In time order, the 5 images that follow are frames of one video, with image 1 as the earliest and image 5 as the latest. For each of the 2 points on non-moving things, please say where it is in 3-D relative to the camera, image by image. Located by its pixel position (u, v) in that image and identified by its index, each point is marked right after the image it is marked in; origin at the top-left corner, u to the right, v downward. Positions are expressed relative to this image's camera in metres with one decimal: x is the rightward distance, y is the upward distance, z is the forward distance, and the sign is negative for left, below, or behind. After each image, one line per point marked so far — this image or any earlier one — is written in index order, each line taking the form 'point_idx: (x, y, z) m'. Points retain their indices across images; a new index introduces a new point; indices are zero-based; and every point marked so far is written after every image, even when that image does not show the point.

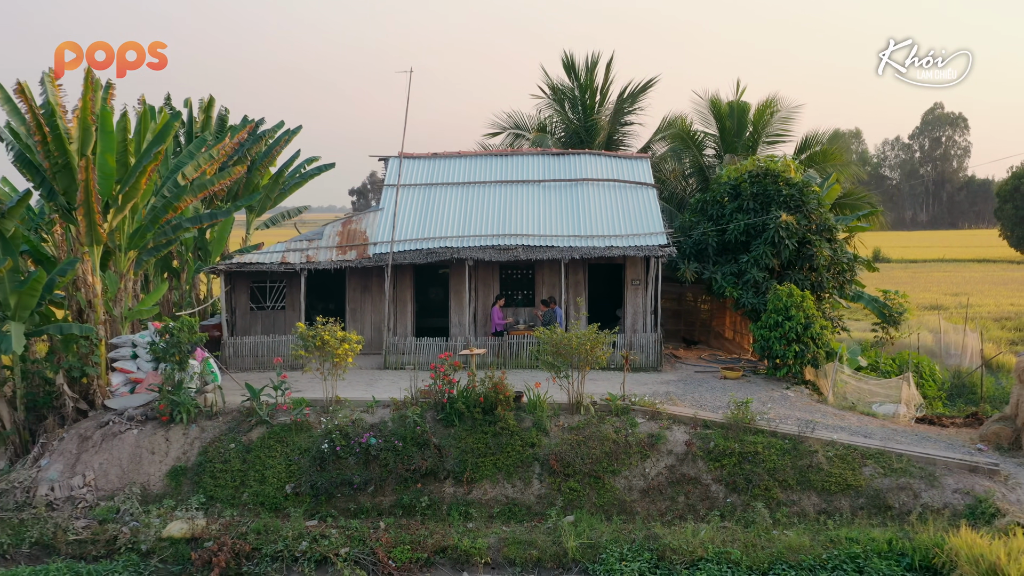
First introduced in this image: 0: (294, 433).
0: (-2.6, -1.7, +8.5) m
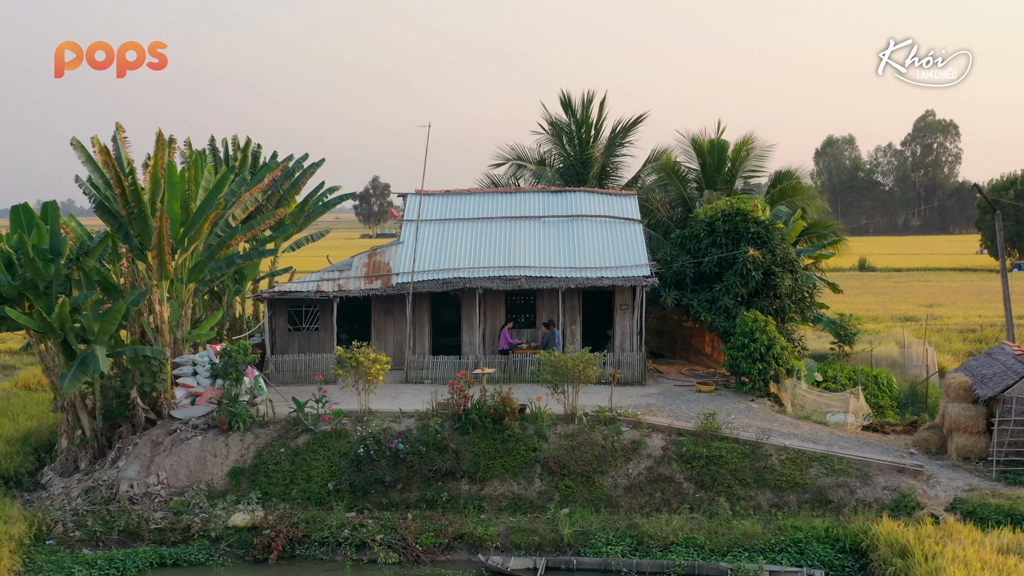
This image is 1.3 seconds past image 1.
0: (-2.5, -2.1, +10.0) m
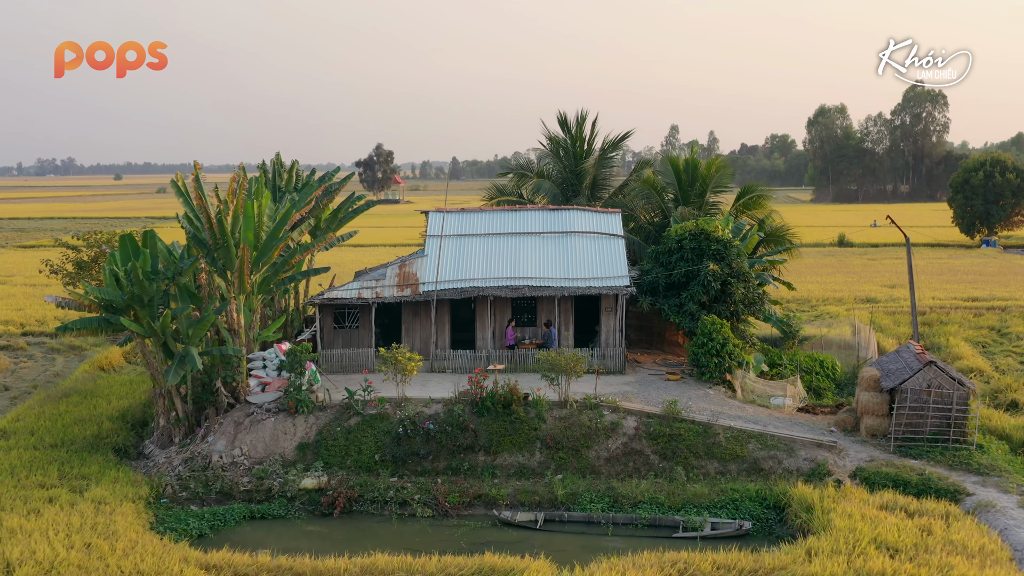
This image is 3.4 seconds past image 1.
0: (-2.4, -2.4, +12.7) m
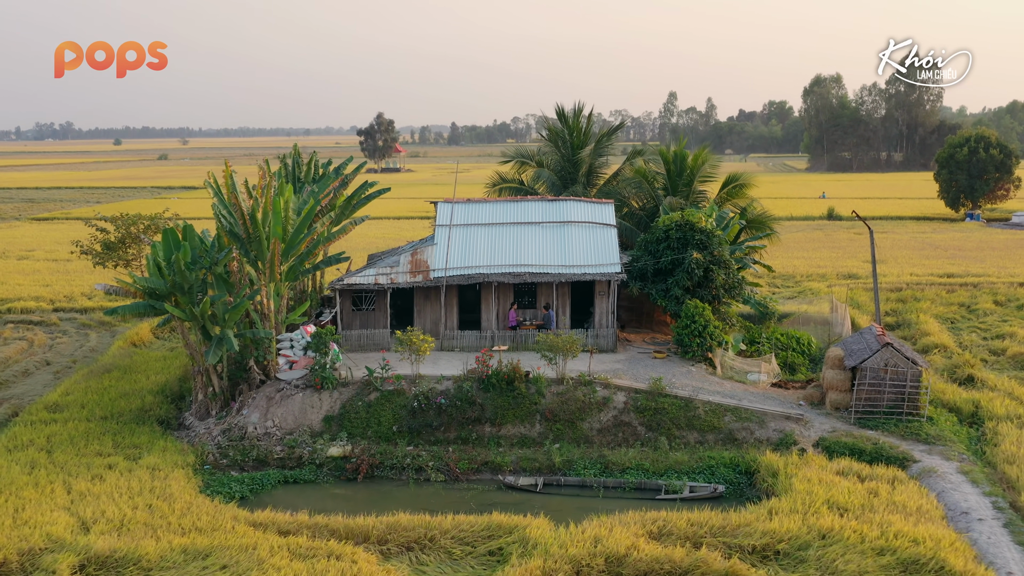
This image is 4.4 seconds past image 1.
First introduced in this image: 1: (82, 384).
0: (-2.3, -2.1, +14.2) m
1: (-9.7, -2.2, +16.1) m
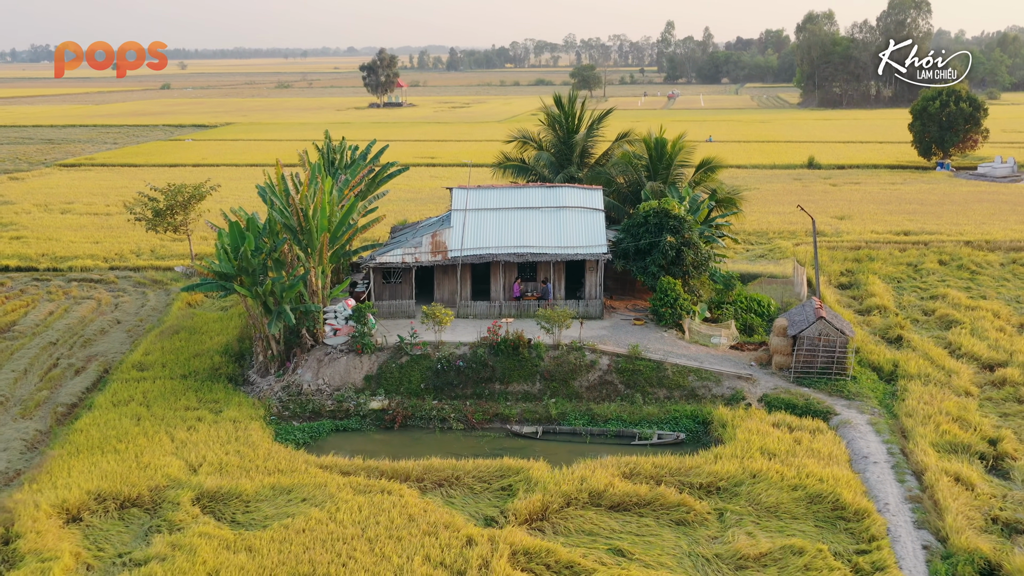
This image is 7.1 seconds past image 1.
0: (-2.2, -1.7, +17.4) m
1: (-9.6, -1.5, +19.2) m
